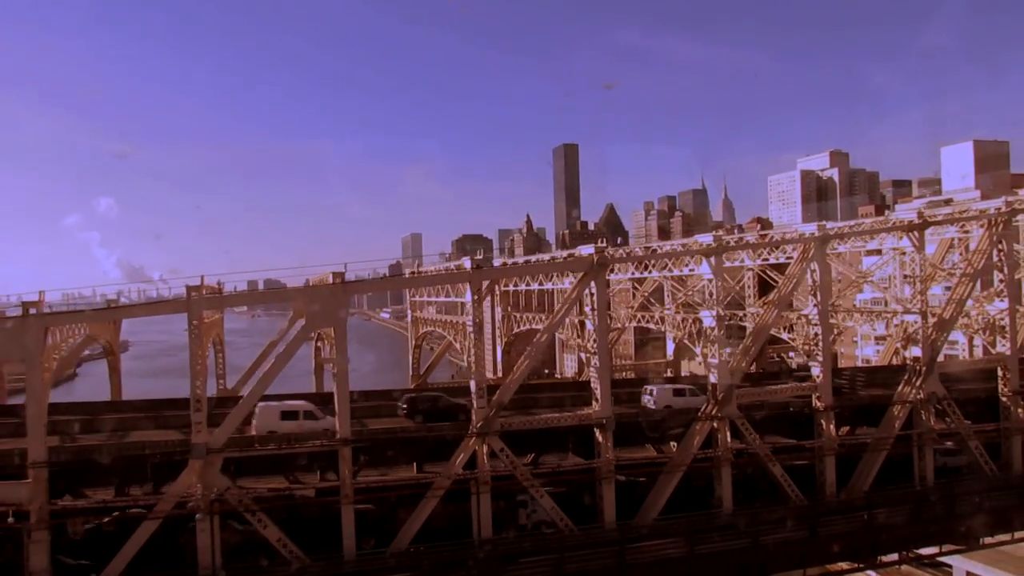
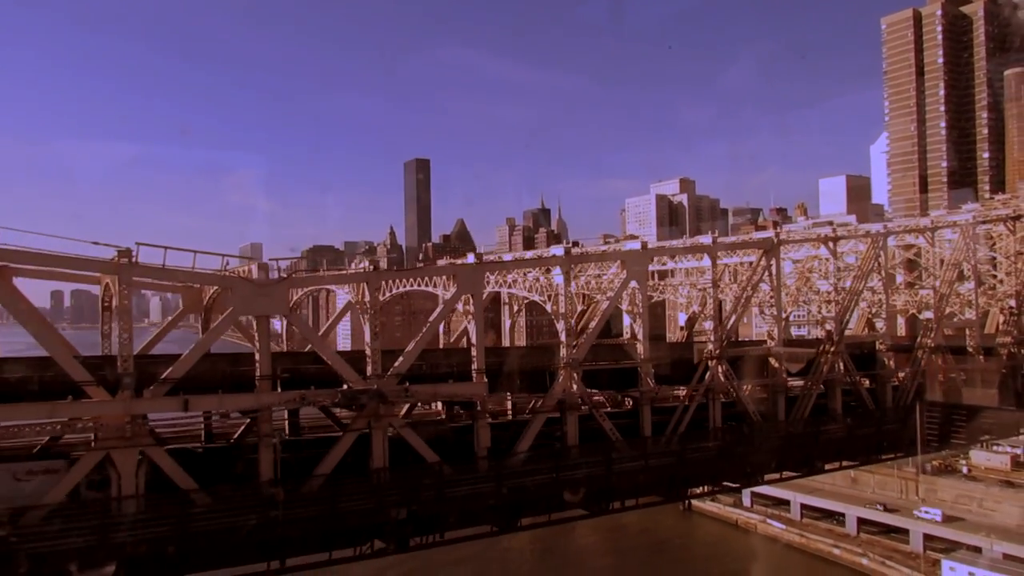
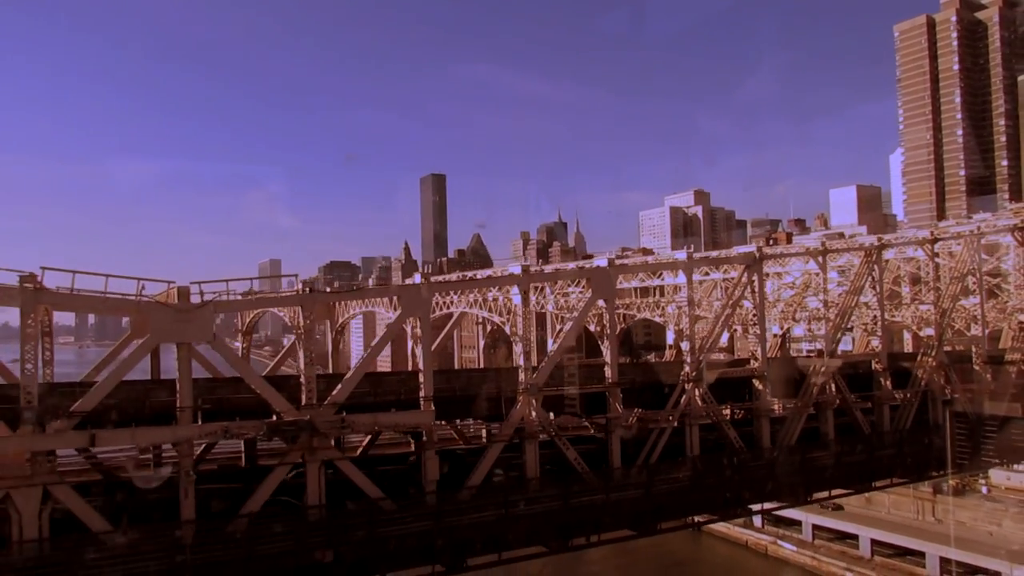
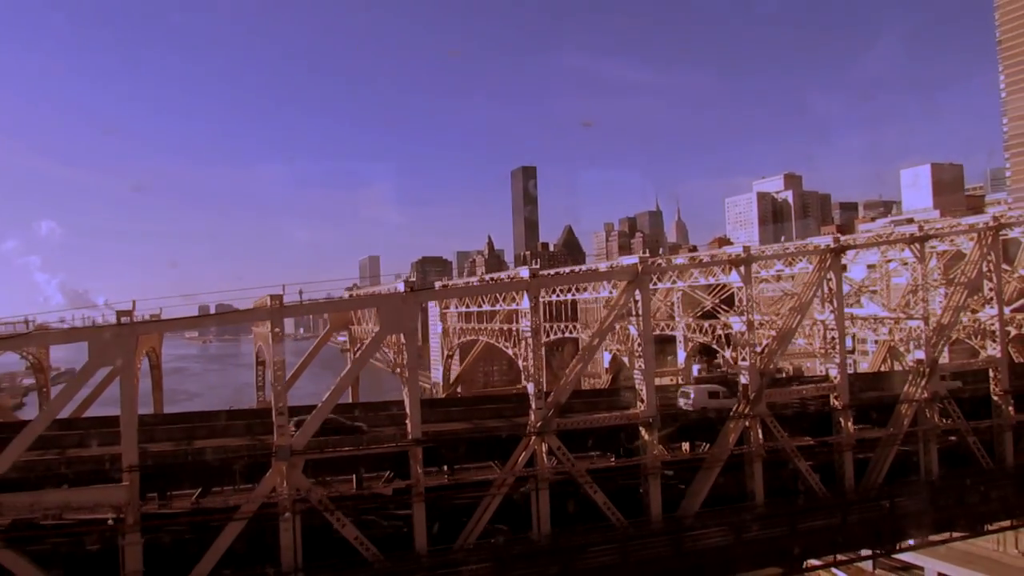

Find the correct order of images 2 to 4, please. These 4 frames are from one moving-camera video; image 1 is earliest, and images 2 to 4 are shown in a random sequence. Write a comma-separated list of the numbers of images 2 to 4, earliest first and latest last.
4, 3, 2
